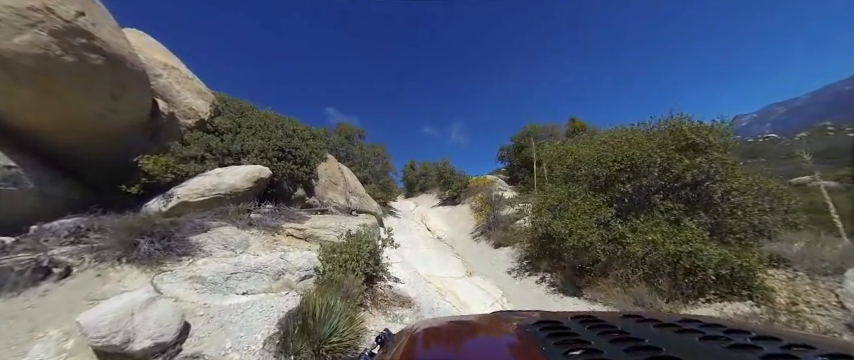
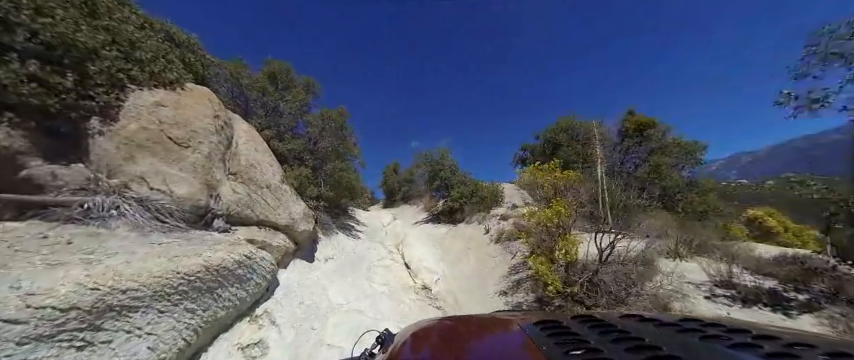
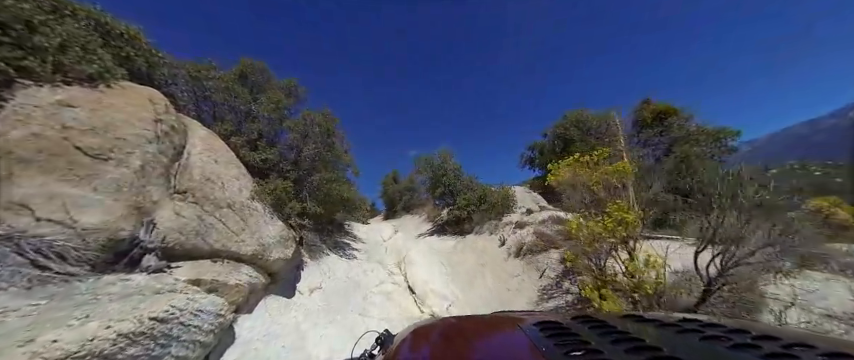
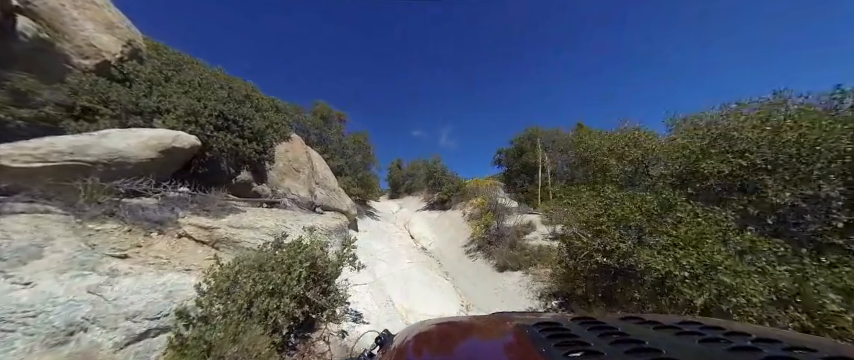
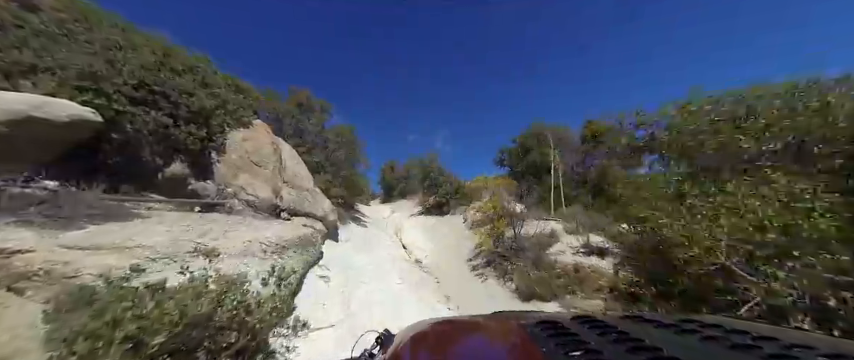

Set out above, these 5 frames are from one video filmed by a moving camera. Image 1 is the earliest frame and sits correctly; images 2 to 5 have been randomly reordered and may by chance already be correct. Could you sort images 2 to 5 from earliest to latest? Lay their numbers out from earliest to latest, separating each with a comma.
4, 5, 2, 3
